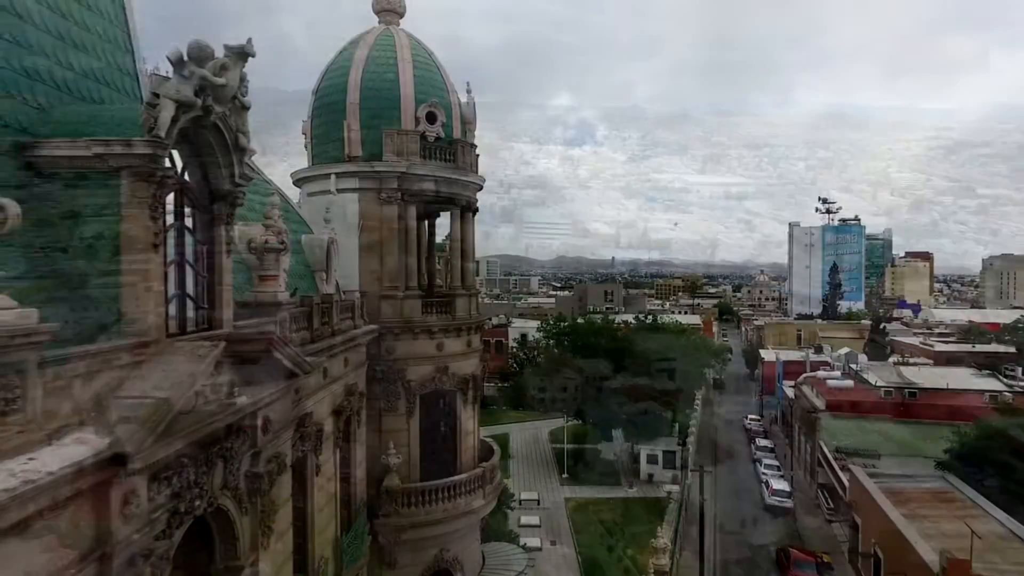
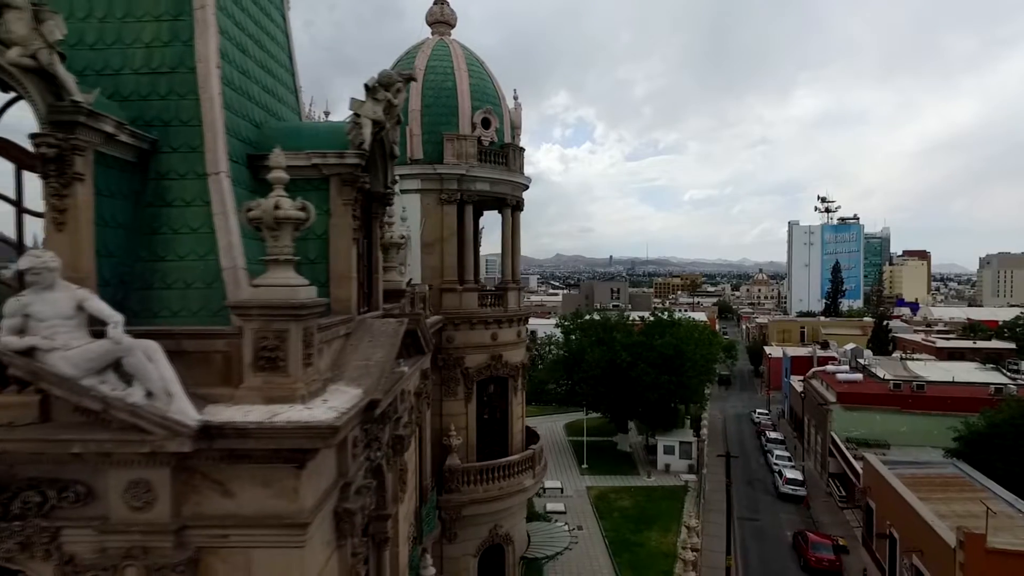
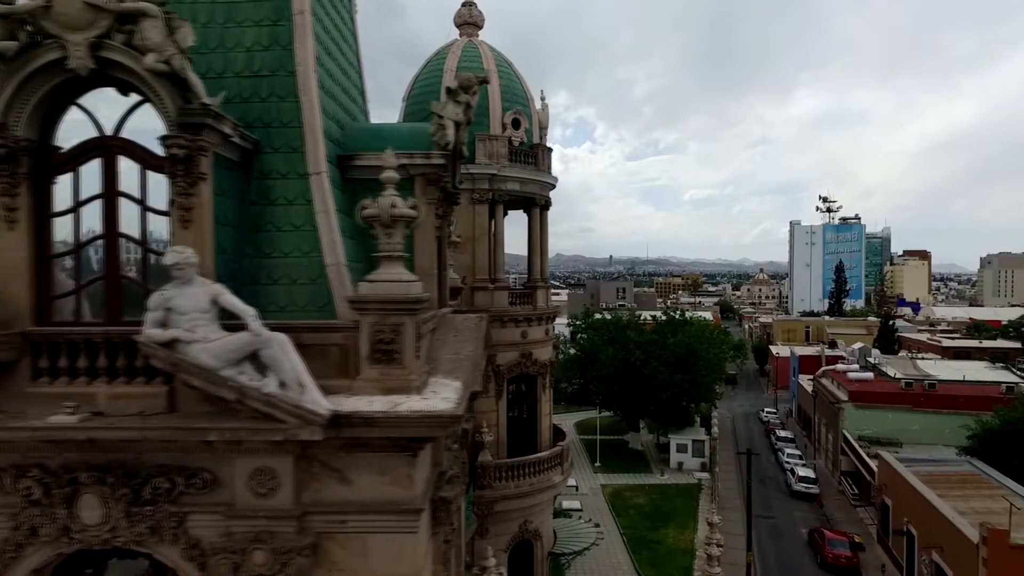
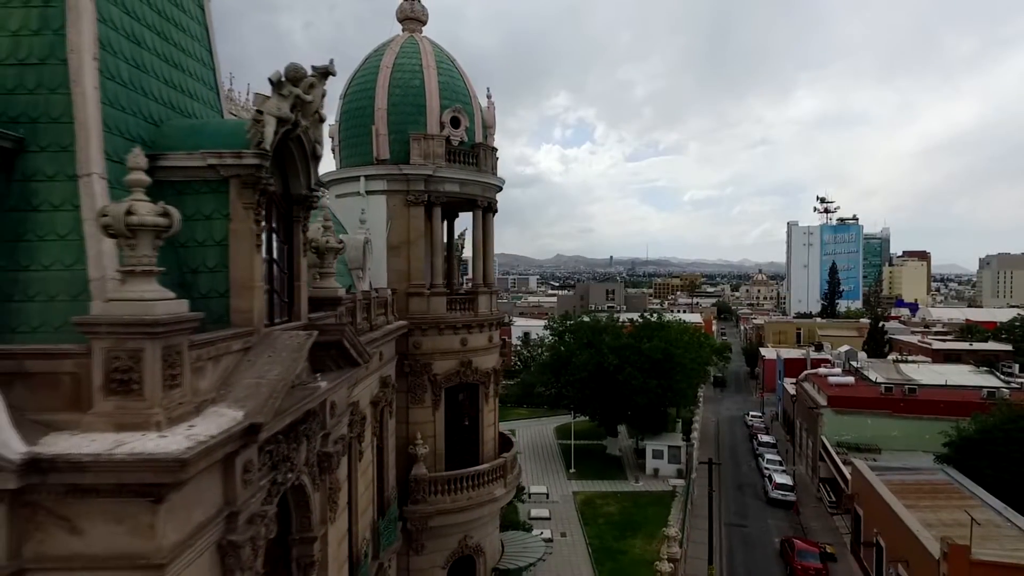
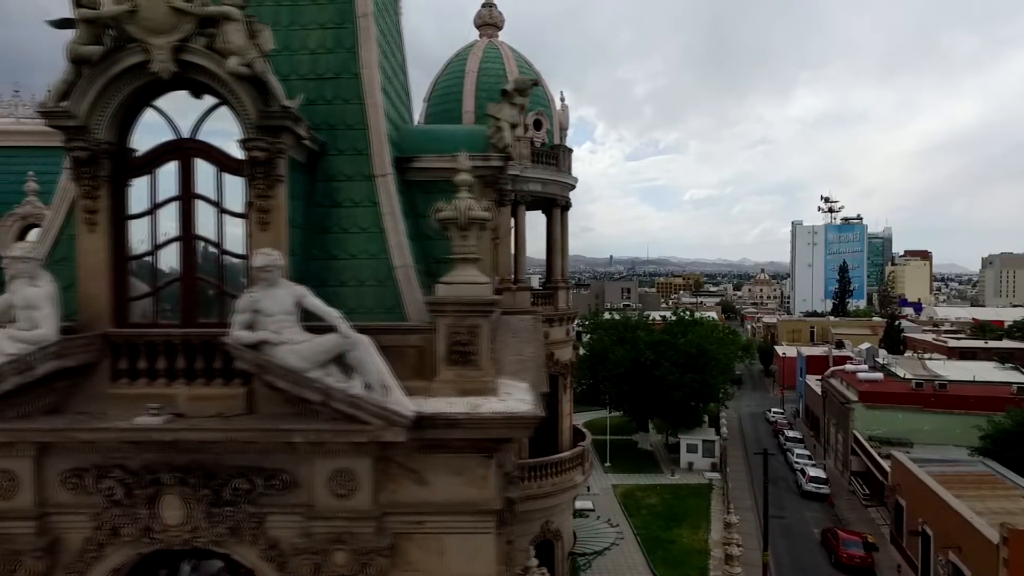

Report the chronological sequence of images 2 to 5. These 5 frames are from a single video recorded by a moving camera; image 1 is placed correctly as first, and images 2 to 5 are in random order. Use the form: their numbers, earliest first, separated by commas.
4, 2, 3, 5
